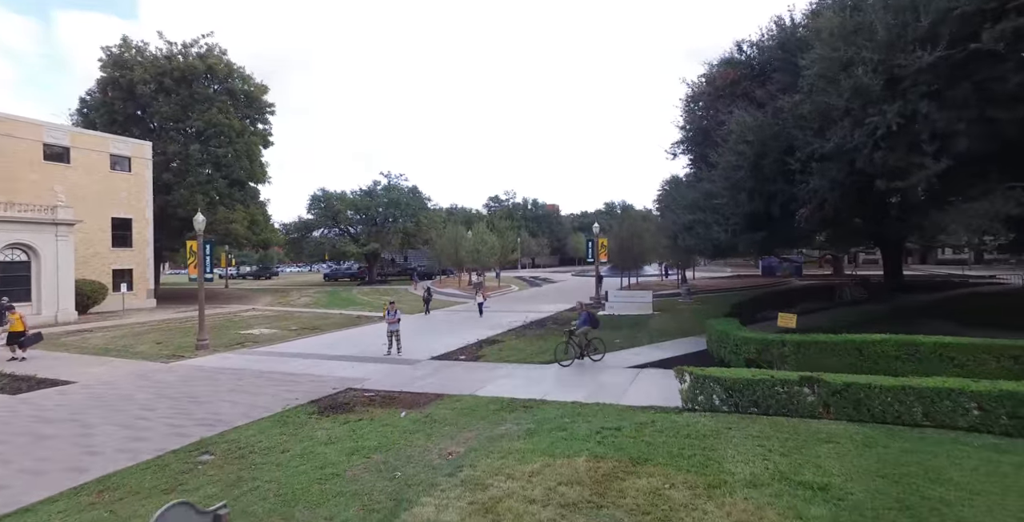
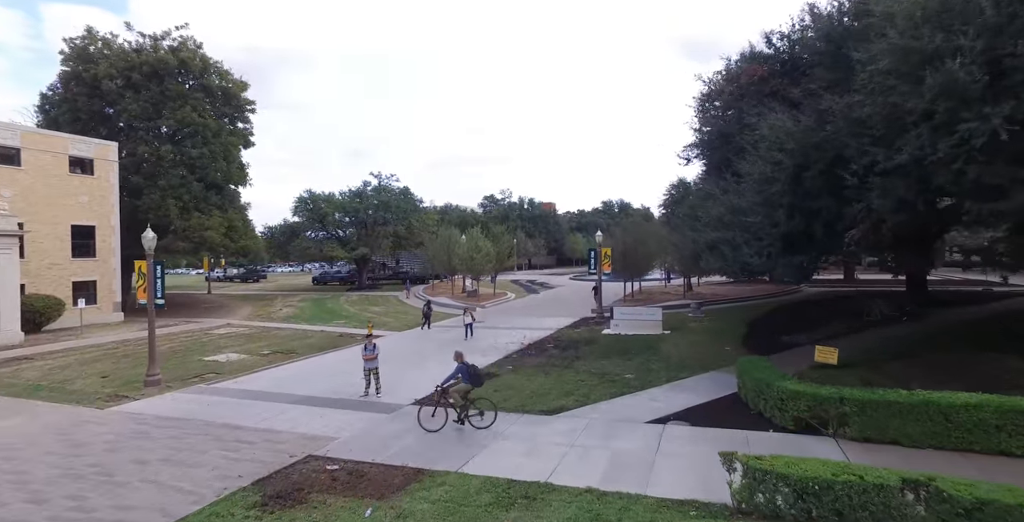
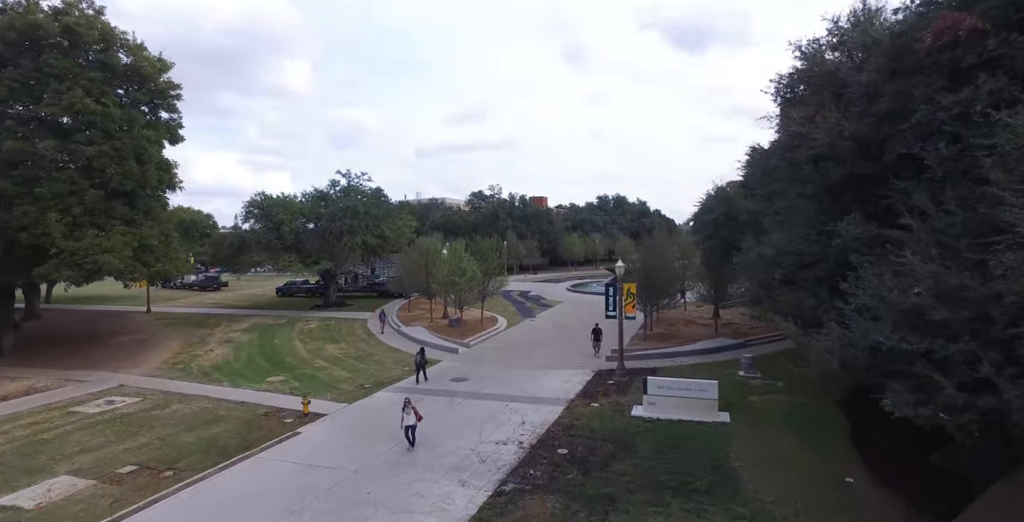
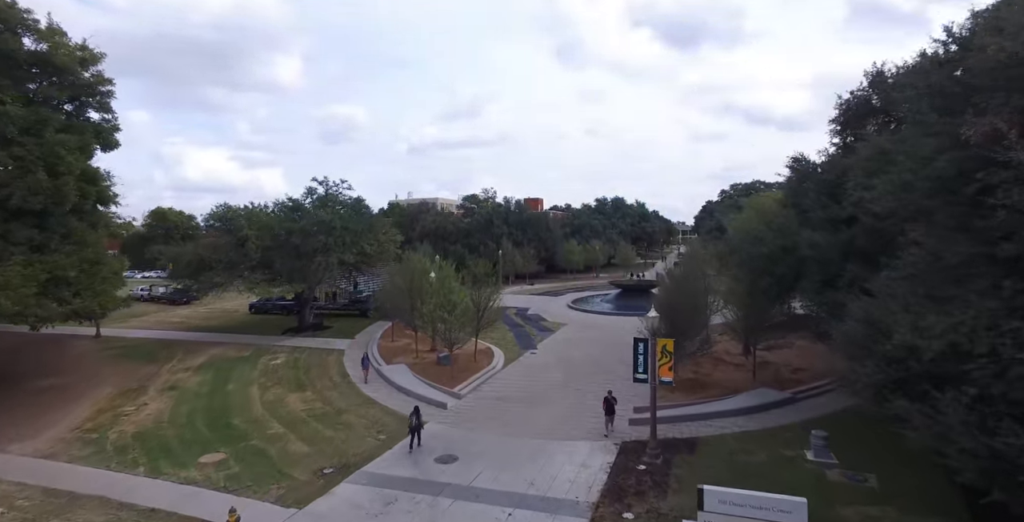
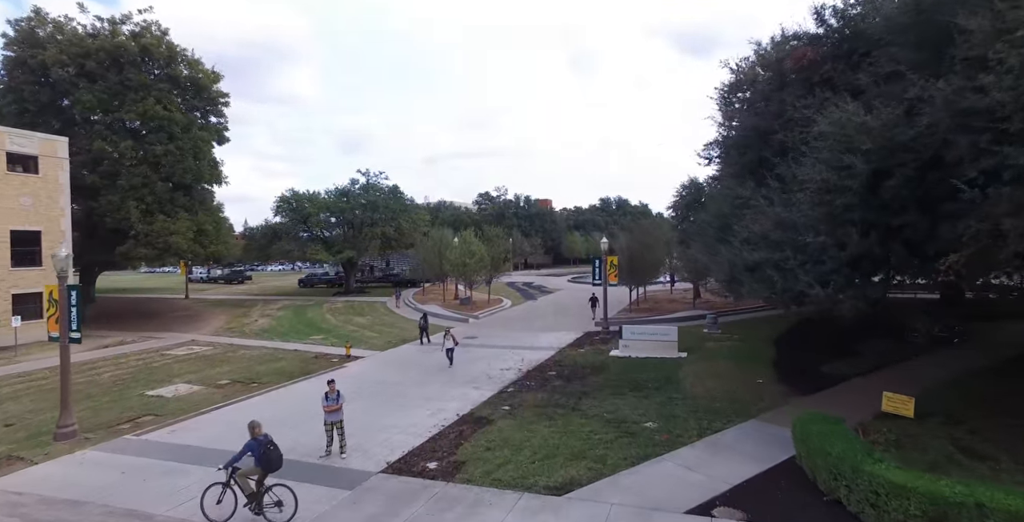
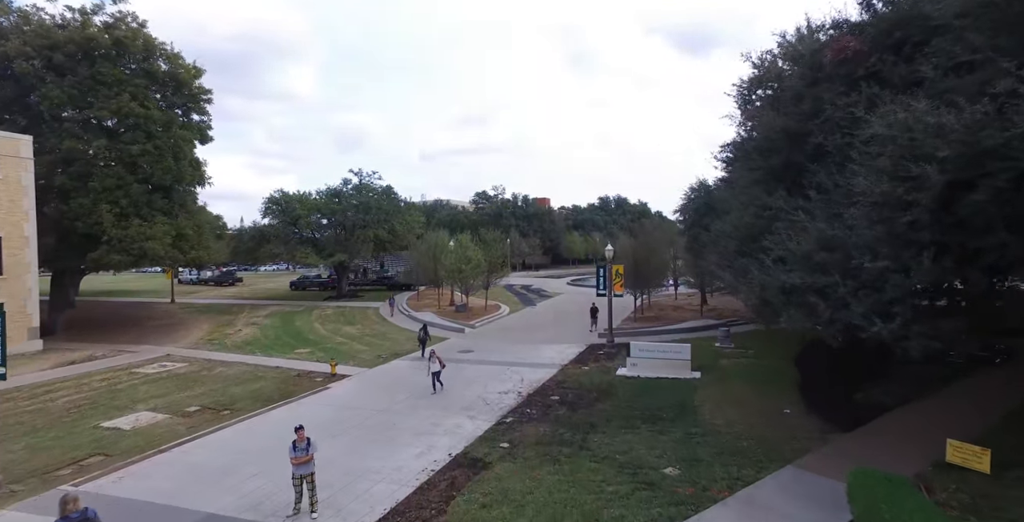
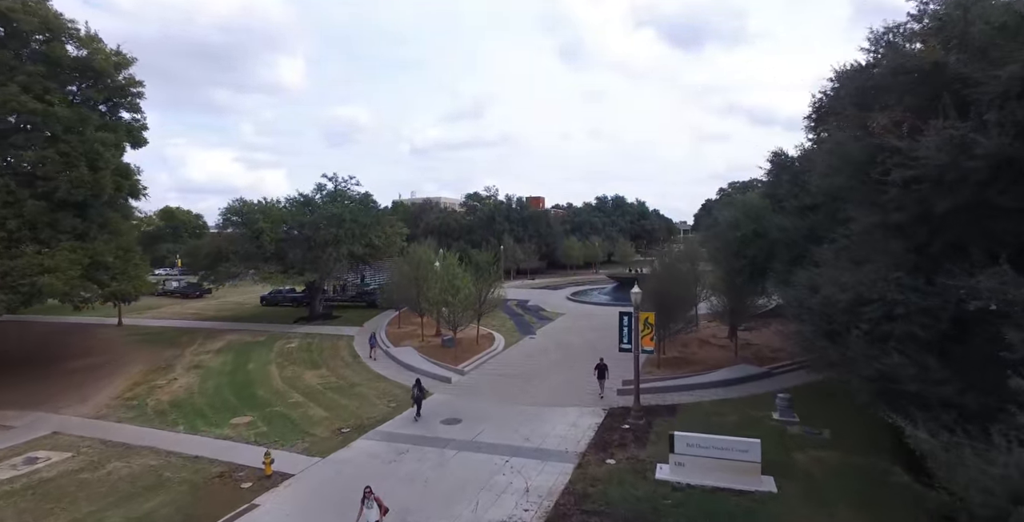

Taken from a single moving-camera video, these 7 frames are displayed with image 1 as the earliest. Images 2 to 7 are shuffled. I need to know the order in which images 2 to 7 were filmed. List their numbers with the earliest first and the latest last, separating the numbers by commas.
2, 5, 6, 3, 7, 4
